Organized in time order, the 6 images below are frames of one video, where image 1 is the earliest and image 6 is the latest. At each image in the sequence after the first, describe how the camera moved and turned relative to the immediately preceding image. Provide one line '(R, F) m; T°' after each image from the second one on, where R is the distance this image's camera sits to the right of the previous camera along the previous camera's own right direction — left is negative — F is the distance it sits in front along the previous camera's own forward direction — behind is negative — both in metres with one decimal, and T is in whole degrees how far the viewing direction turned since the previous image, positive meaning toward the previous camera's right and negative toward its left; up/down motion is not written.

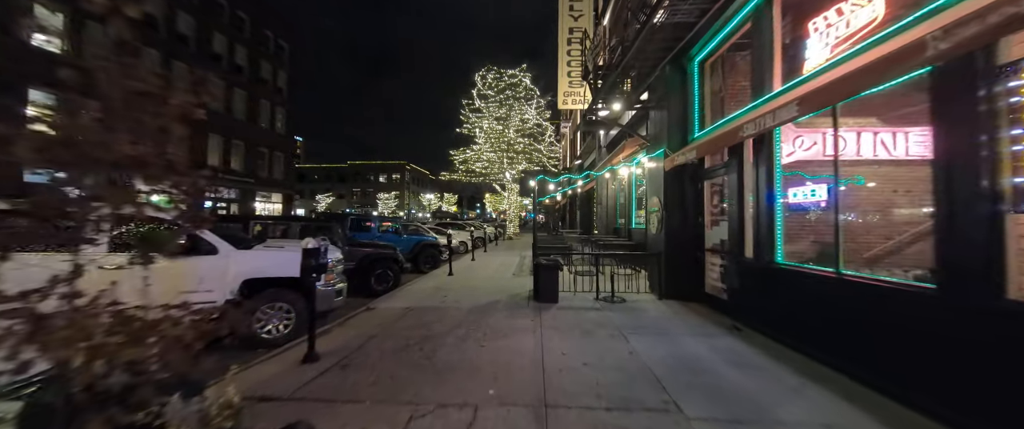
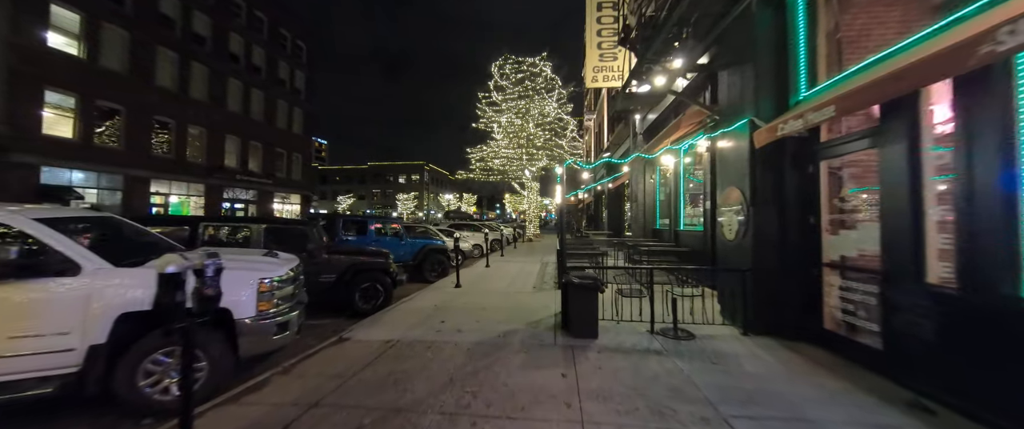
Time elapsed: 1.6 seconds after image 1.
(0.0, +1.9) m; -4°
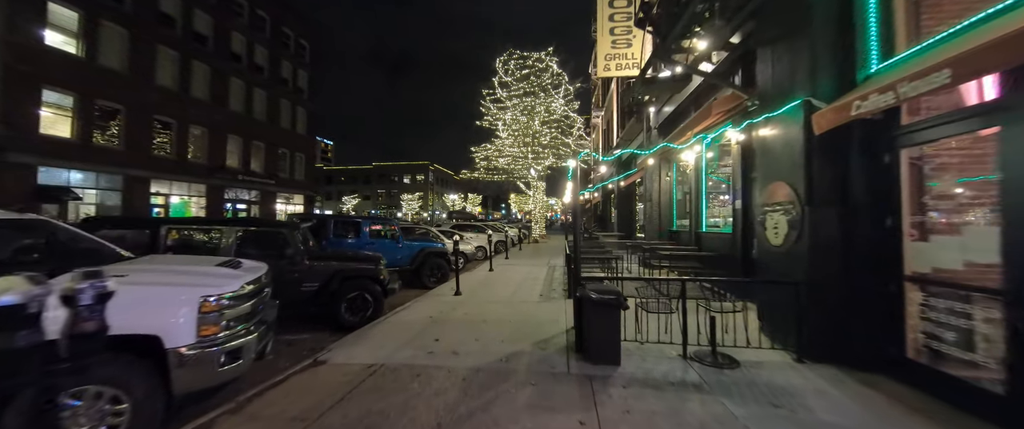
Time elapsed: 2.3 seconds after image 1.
(0.0, +0.8) m; -1°
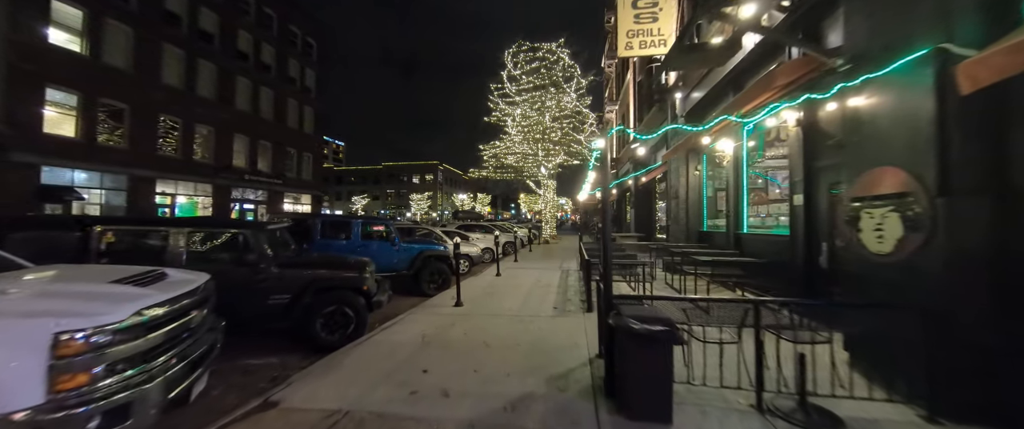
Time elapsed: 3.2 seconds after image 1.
(0.0, +1.1) m; -2°
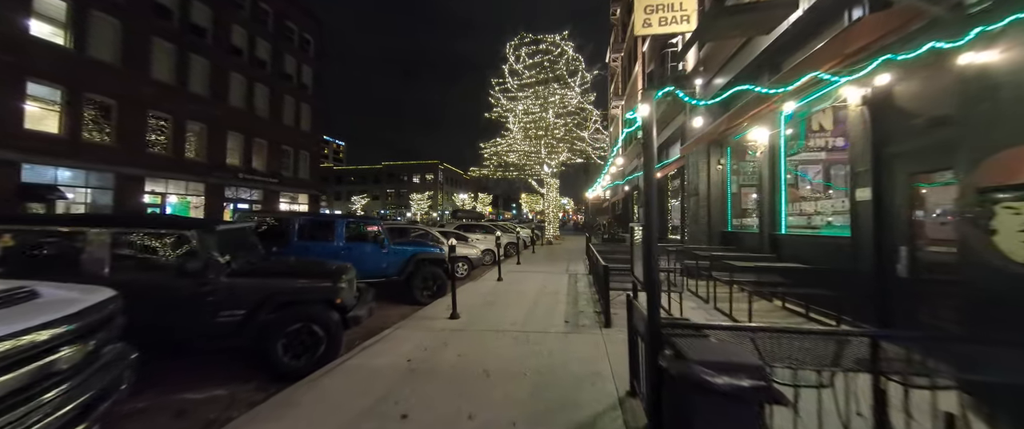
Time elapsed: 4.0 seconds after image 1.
(-0.1, +0.9) m; 0°
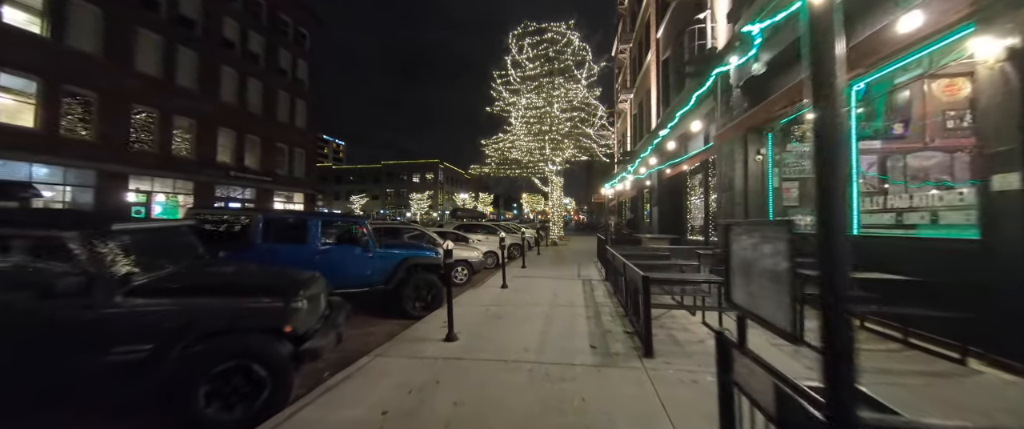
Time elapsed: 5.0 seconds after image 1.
(-0.2, +1.2) m; 0°
